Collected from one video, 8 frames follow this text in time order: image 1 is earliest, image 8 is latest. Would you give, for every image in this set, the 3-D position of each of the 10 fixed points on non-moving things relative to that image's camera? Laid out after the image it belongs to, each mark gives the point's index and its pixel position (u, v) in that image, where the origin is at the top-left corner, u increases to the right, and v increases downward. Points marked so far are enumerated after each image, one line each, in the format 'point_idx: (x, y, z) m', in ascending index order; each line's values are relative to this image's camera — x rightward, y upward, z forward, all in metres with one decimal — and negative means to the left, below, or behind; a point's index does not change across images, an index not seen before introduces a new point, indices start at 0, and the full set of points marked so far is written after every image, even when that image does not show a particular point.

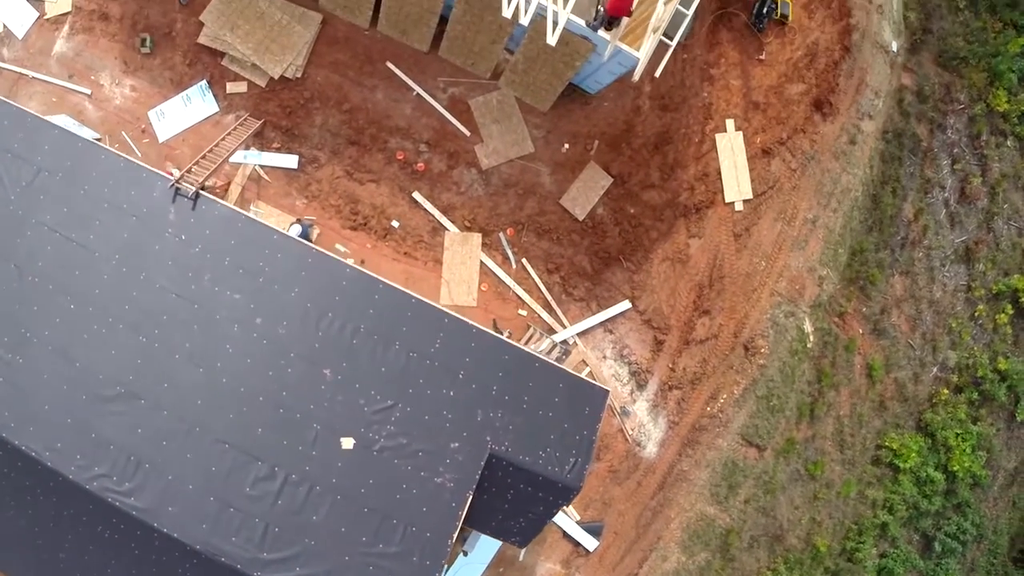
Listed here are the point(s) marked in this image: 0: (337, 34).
0: (-2.3, +3.2, +8.8) m
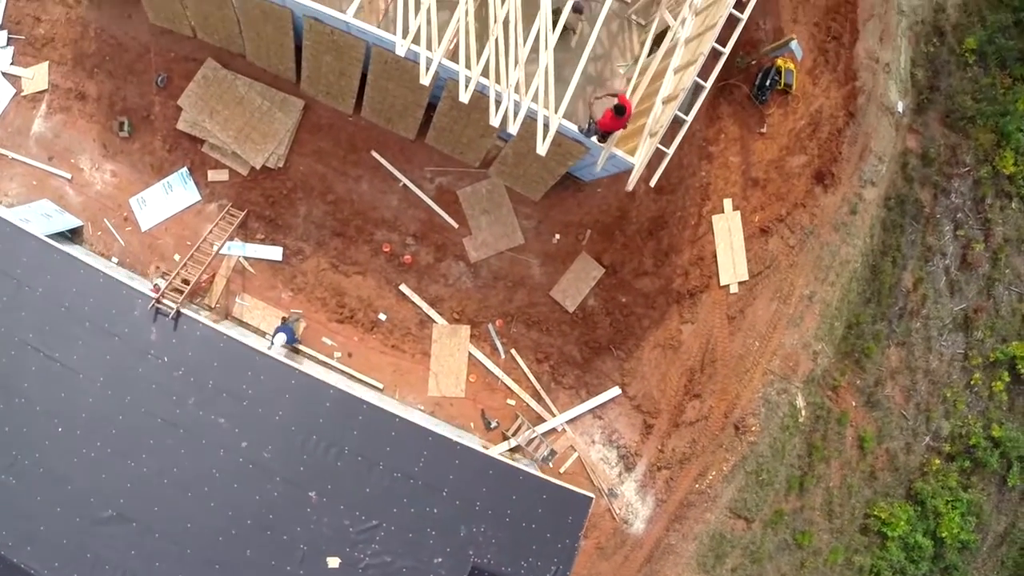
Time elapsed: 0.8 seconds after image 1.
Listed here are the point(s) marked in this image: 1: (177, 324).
0: (-2.4, +2.1, +8.5) m
1: (-3.6, -0.4, +7.4) m
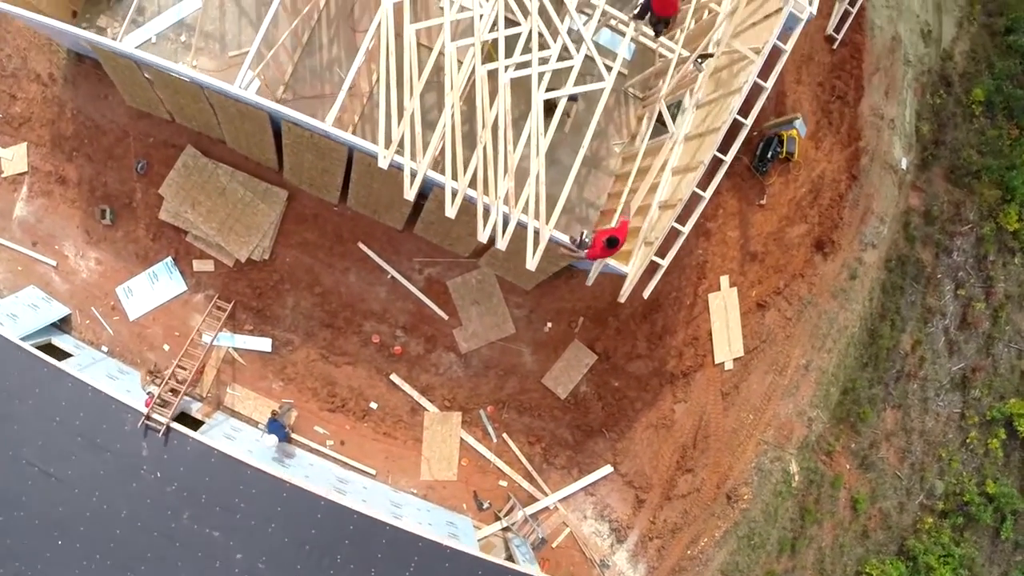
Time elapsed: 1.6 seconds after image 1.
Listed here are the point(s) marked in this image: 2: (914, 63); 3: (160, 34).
0: (-2.5, +0.9, +8.4) m
1: (-3.7, -1.6, +7.4) m
2: (+6.2, +3.4, +10.6) m
3: (-4.4, +3.2, +8.5) m
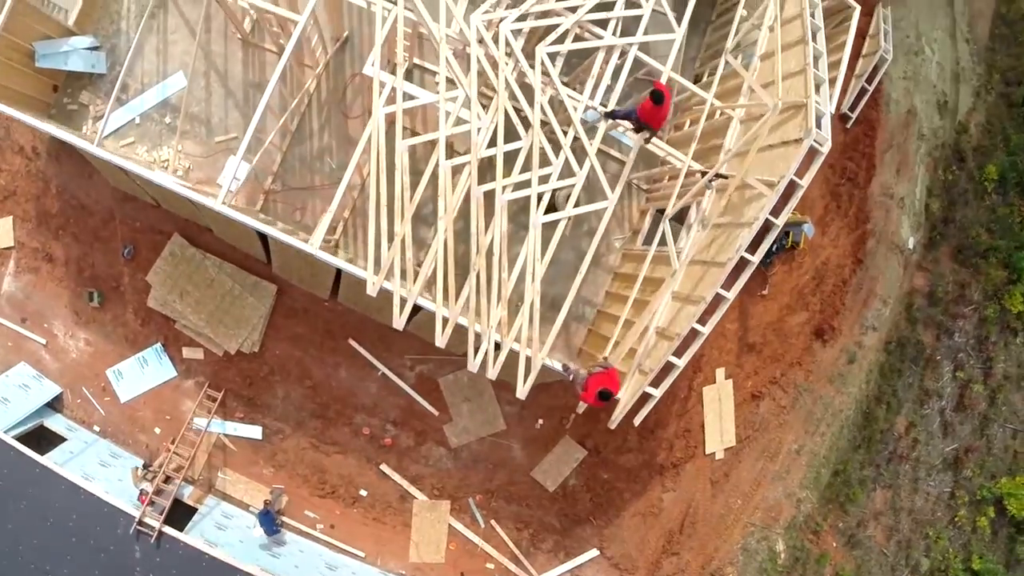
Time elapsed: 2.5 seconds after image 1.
0: (-2.6, -0.2, +8.2) m
1: (-3.9, -2.8, +7.5) m
2: (+6.2, +2.2, +10.2) m
3: (-4.5, +2.1, +8.2) m
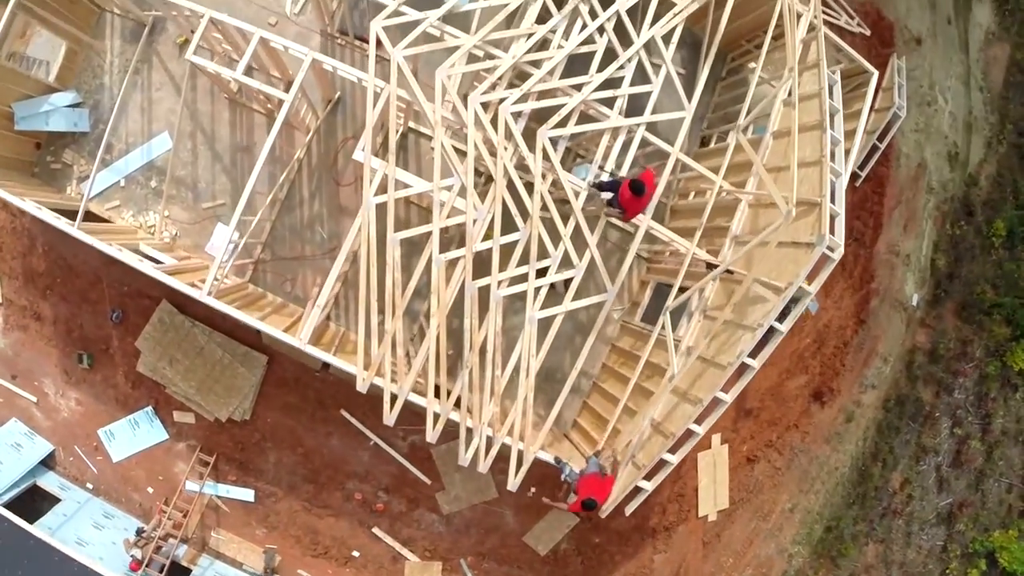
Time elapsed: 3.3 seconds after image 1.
0: (-2.7, -1.0, +8.1) m
1: (-4.0, -3.6, +7.5) m
2: (+6.2, +1.4, +9.9) m
3: (-4.5, +1.3, +8.0) m
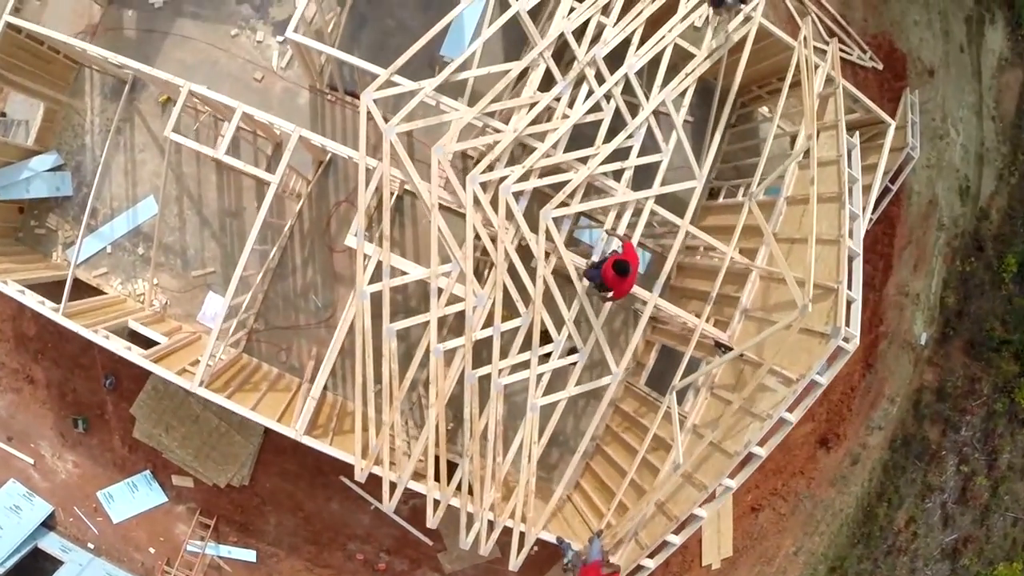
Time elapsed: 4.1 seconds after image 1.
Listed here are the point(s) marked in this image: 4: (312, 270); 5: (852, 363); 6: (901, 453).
0: (-2.7, -1.8, +8.0) m
1: (-4.0, -4.4, +7.6) m
2: (+6.2, +0.9, +9.6) m
3: (-4.5, +0.5, +7.8) m
4: (-2.2, +0.2, +7.6) m
5: (+4.5, -1.0, +9.1) m
6: (+5.5, -2.4, +9.7) m
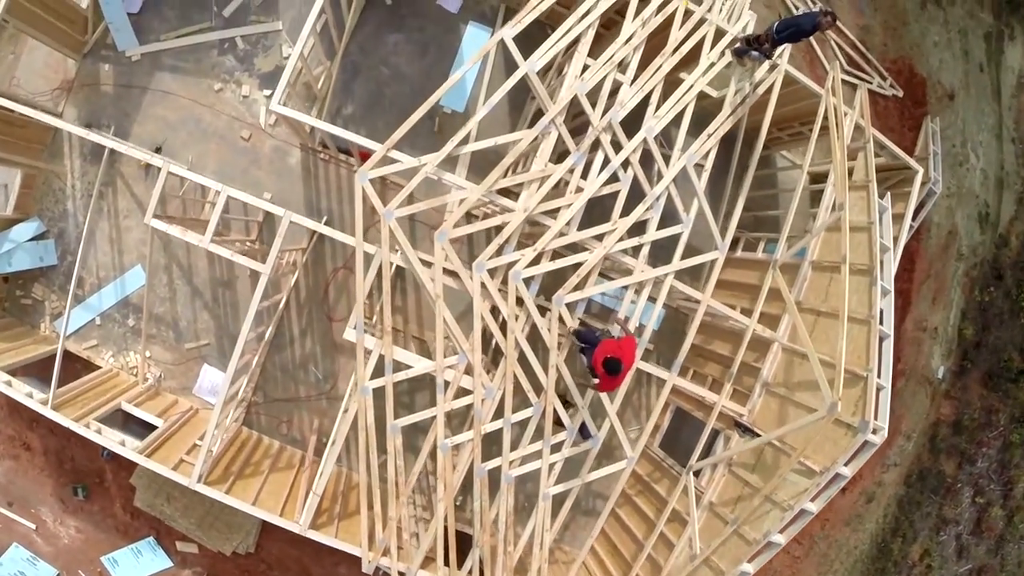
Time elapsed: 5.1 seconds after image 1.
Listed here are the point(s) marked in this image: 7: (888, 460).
0: (-2.6, -2.5, +7.8) m
1: (-3.8, -5.2, +7.5) m
2: (+6.2, +0.4, +9.3) m
3: (-4.5, -0.3, +7.5) m
4: (-2.2, -0.5, +7.3) m
5: (+4.6, -1.6, +8.9) m
6: (+5.7, -2.8, +9.5) m
7: (+5.1, -2.4, +9.3) m
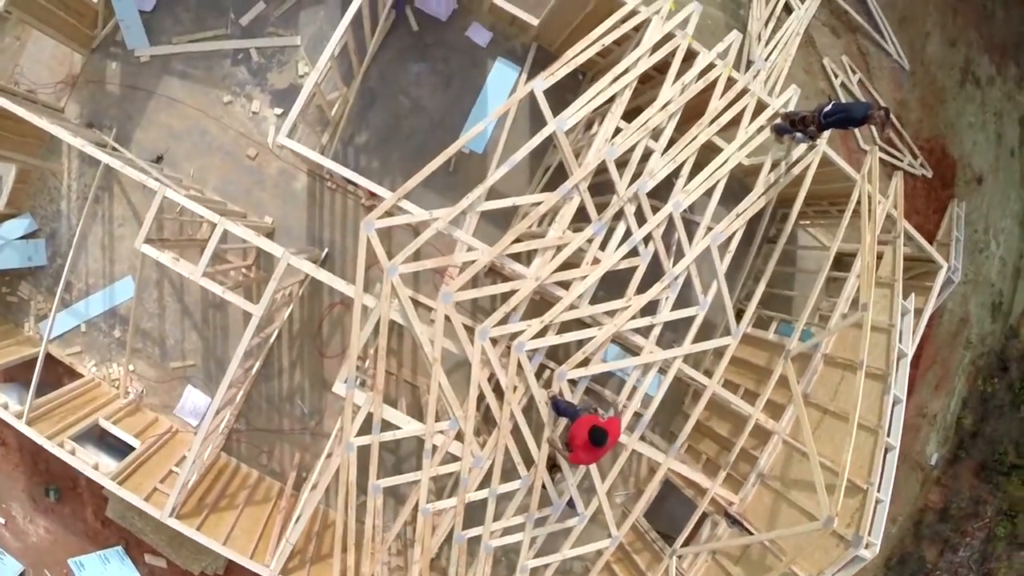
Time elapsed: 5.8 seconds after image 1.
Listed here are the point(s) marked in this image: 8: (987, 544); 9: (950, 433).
0: (-2.8, -2.8, +7.7) m
1: (-4.3, -5.3, +7.4) m
2: (+6.2, -0.8, +9.1) m
3: (-4.5, -0.3, +7.2) m
4: (-2.2, -0.9, +7.1) m
5: (+4.4, -2.6, +8.7) m
6: (+5.3, -4.0, +9.4) m
7: (+4.8, -3.5, +9.2) m
8: (+6.8, -3.6, +9.6) m
9: (+6.0, -2.0, +9.2) m
